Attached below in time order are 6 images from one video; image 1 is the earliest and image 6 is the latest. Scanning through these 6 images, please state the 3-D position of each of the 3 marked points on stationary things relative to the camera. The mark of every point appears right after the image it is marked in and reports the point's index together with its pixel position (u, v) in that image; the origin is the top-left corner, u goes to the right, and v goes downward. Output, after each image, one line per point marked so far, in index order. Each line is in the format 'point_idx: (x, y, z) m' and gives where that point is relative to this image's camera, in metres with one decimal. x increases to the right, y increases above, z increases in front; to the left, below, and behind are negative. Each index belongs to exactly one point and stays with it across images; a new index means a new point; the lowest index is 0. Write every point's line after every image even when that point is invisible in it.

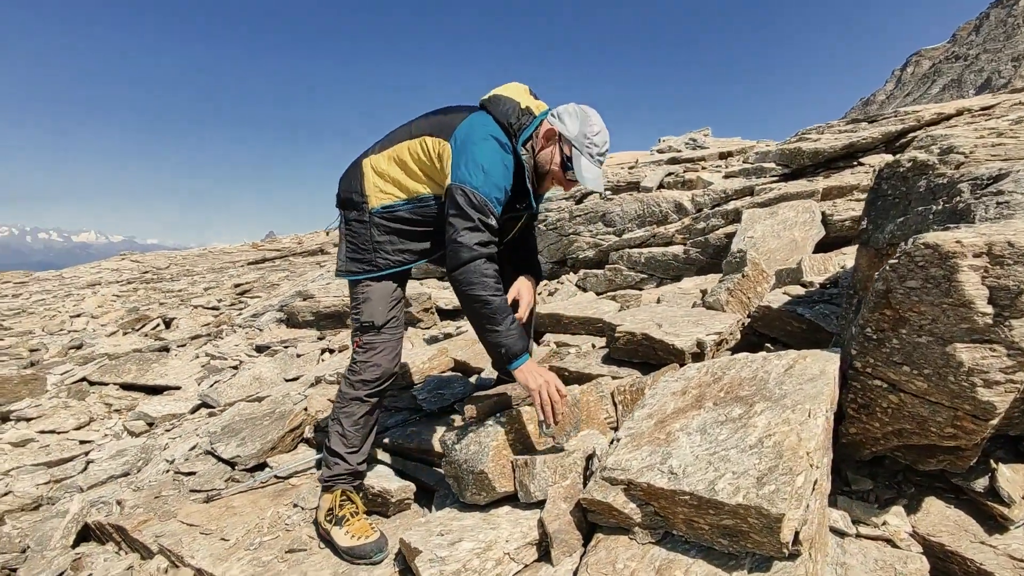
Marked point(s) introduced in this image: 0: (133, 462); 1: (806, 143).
0: (-4.8, -2.2, +6.9) m
1: (+7.5, +3.7, +14.0) m
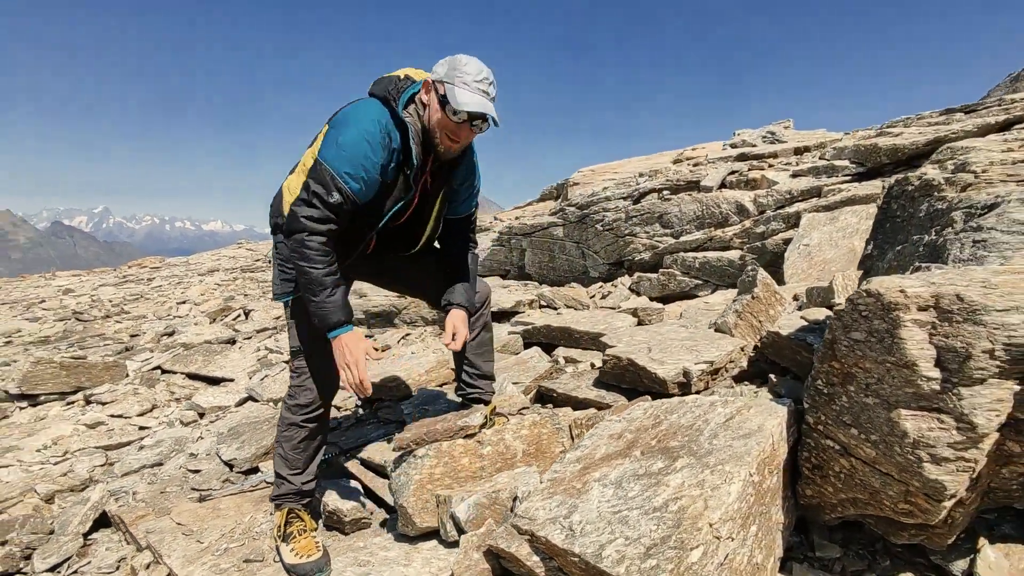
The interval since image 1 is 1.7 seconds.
0: (-4.9, -2.3, +7.6) m
1: (+8.6, +3.4, +12.5) m
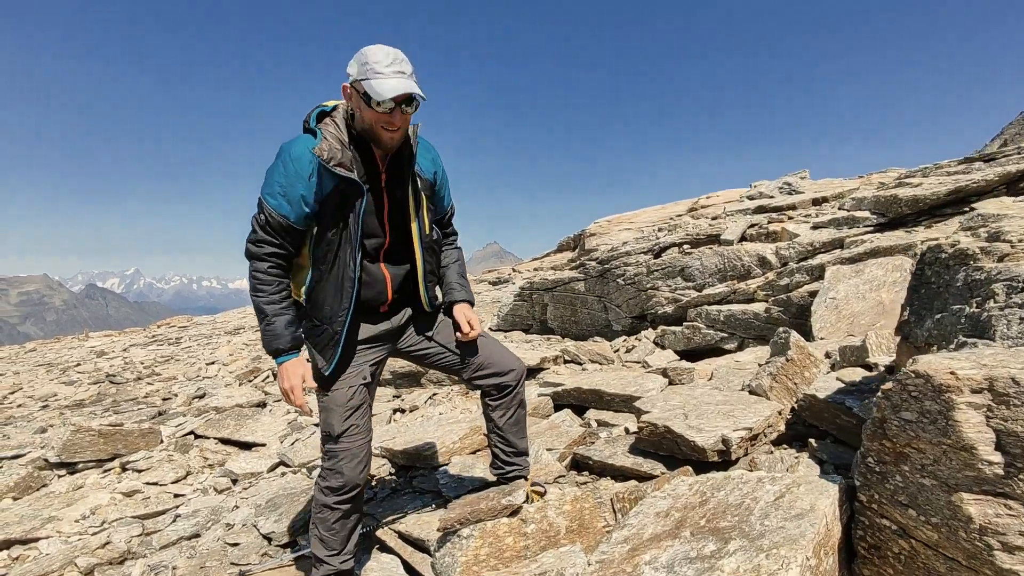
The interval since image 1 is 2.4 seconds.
0: (-4.4, -3.3, +7.7) m
1: (+9.1, +2.3, +12.6) m
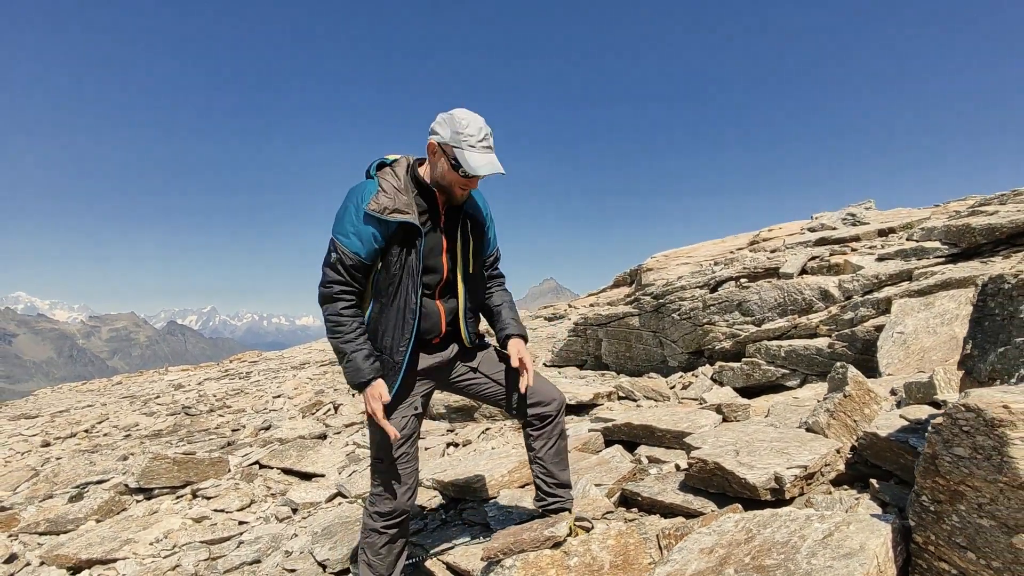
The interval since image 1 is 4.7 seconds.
0: (-3.7, -3.9, +8.0) m
1: (+10.2, +1.5, +11.9) m
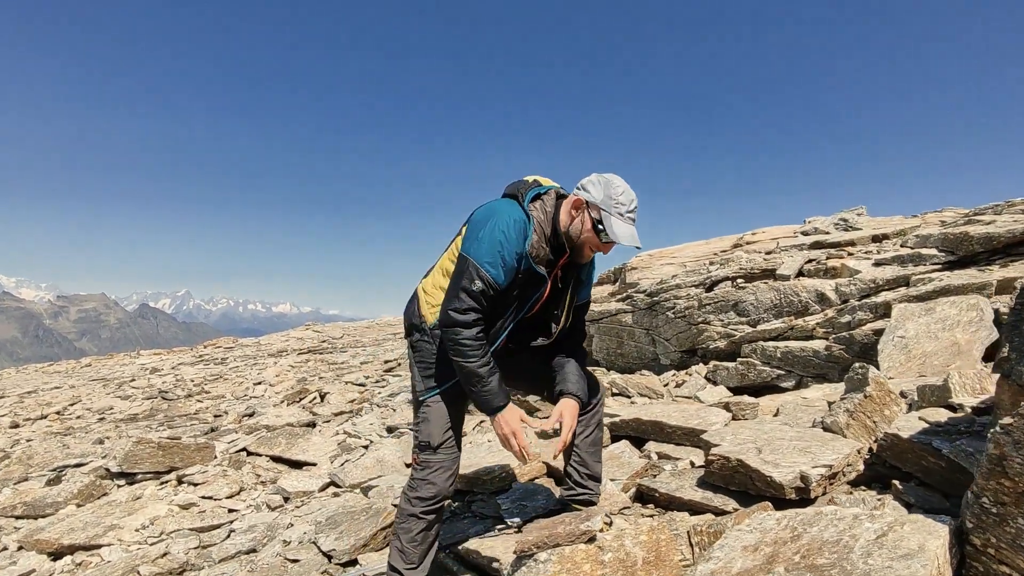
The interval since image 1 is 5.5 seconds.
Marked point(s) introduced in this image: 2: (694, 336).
0: (-3.6, -3.6, +7.8) m
1: (+10.3, +1.4, +12.1) m
2: (+5.2, -1.4, +15.7) m
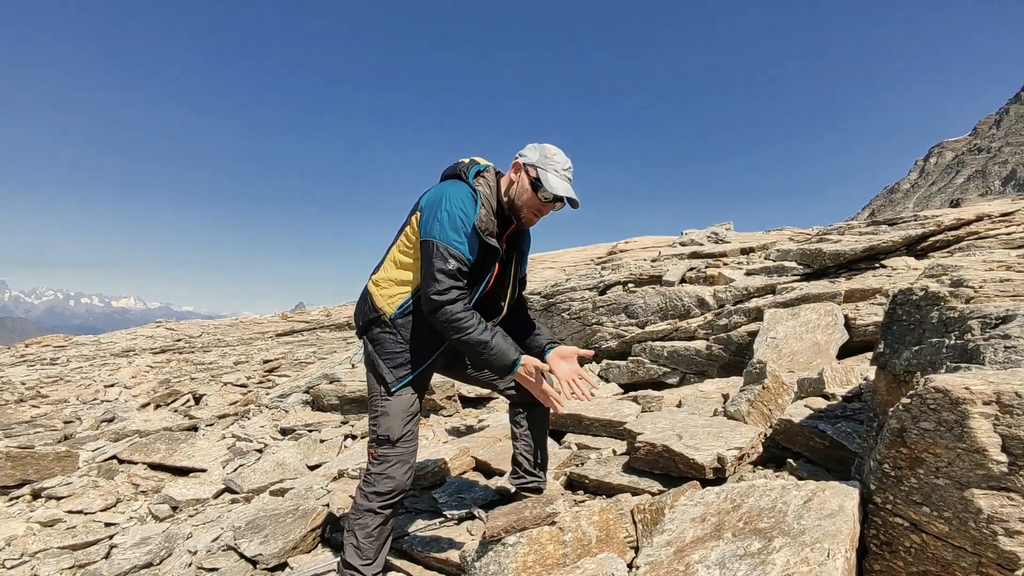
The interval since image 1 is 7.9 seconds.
0: (-4.6, -3.4, +7.0) m
1: (+8.2, +1.1, +14.3) m
2: (+2.4, -1.5, +16.6) m
